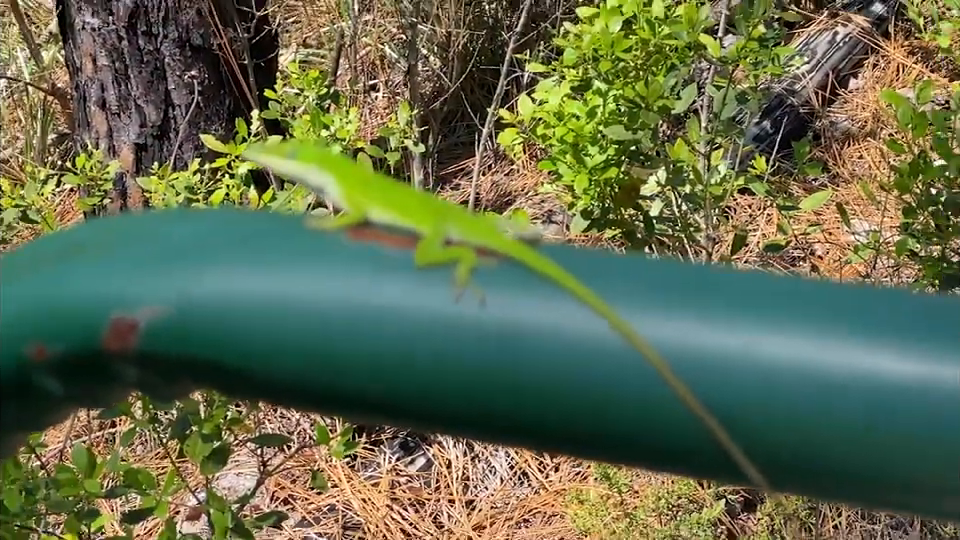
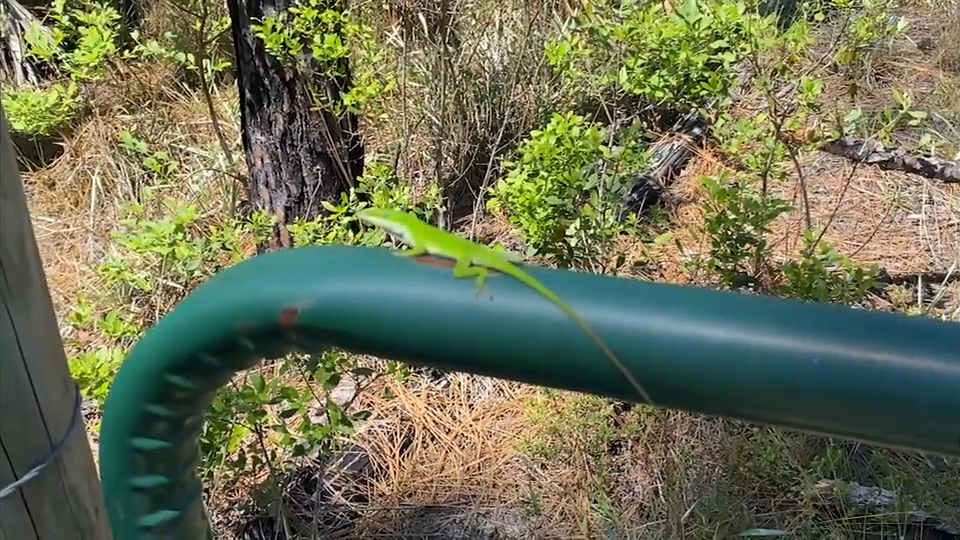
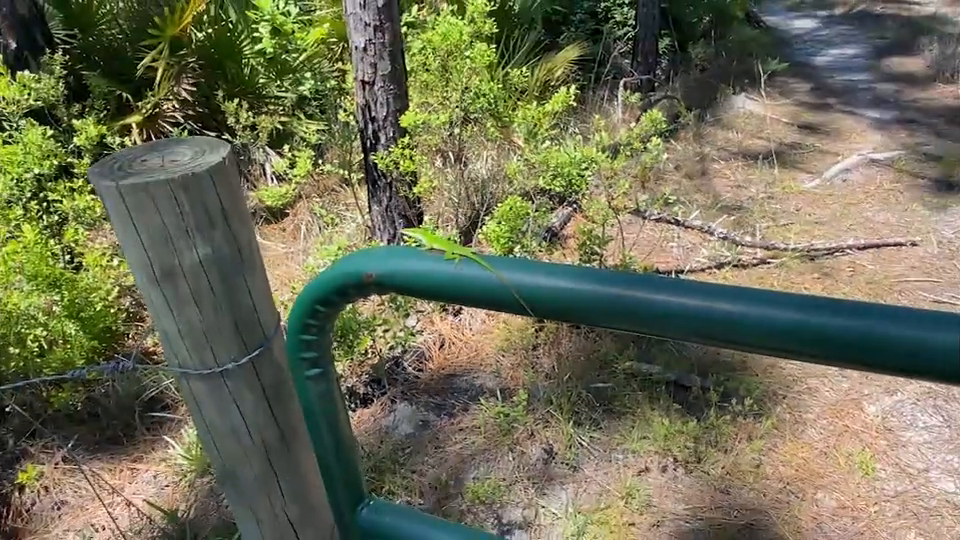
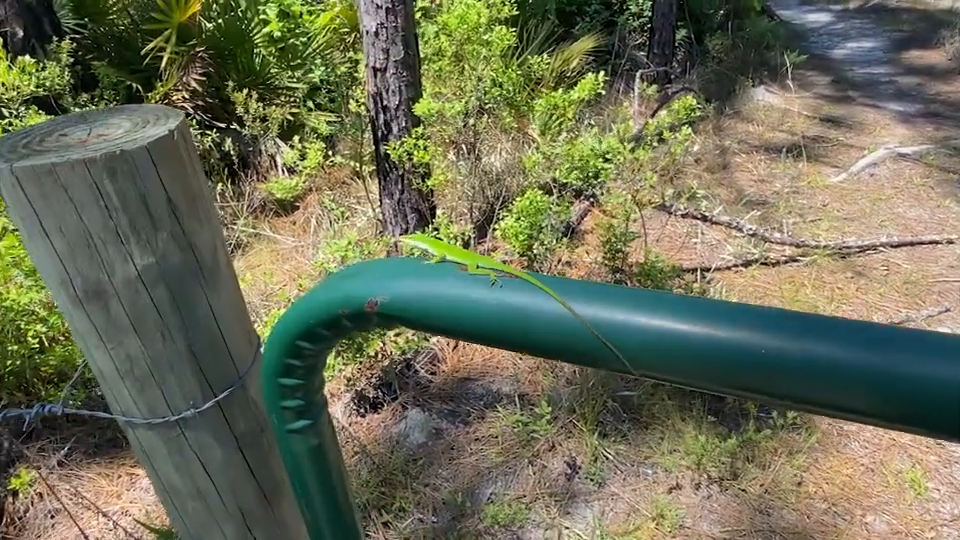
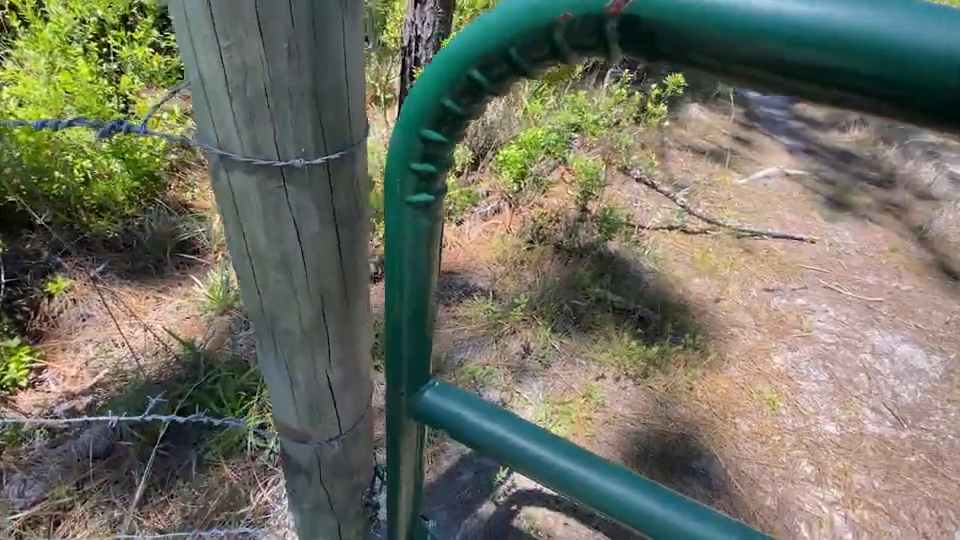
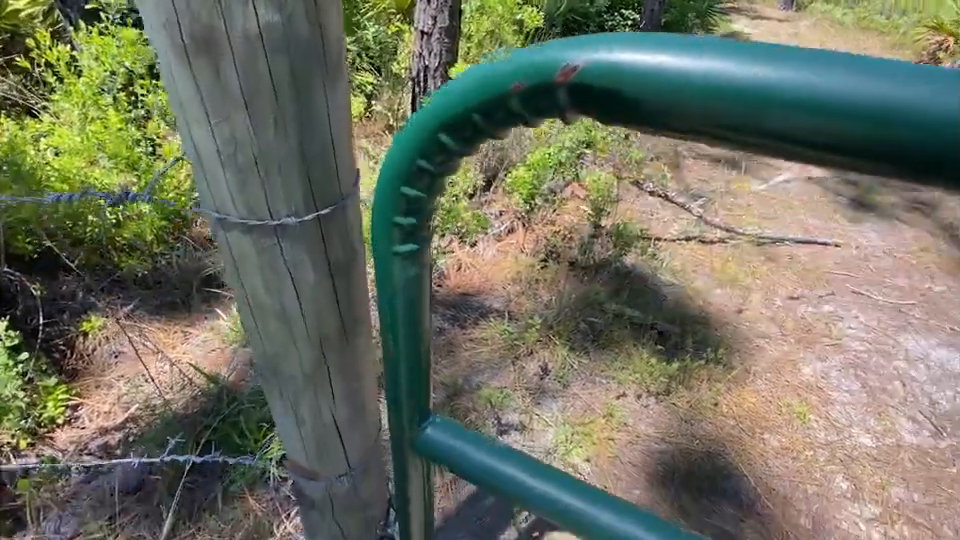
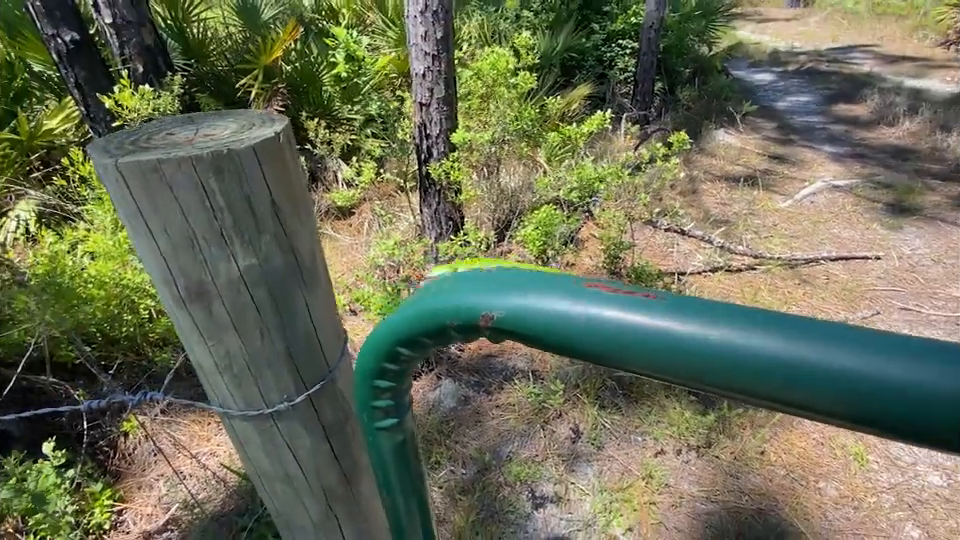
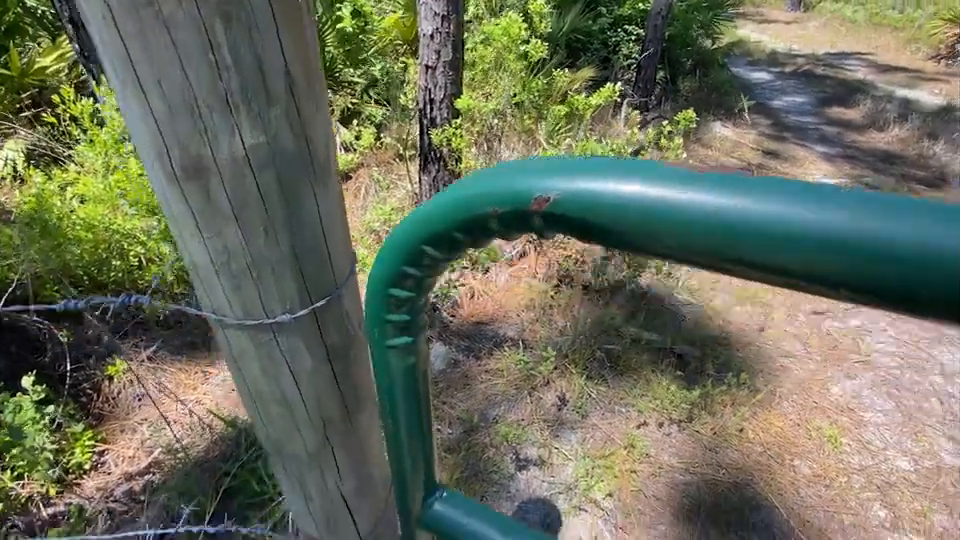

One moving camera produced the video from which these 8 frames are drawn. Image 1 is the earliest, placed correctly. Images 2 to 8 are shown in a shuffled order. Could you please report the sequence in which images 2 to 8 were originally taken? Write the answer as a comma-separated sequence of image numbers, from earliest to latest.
2, 3, 4, 7, 8, 6, 5
